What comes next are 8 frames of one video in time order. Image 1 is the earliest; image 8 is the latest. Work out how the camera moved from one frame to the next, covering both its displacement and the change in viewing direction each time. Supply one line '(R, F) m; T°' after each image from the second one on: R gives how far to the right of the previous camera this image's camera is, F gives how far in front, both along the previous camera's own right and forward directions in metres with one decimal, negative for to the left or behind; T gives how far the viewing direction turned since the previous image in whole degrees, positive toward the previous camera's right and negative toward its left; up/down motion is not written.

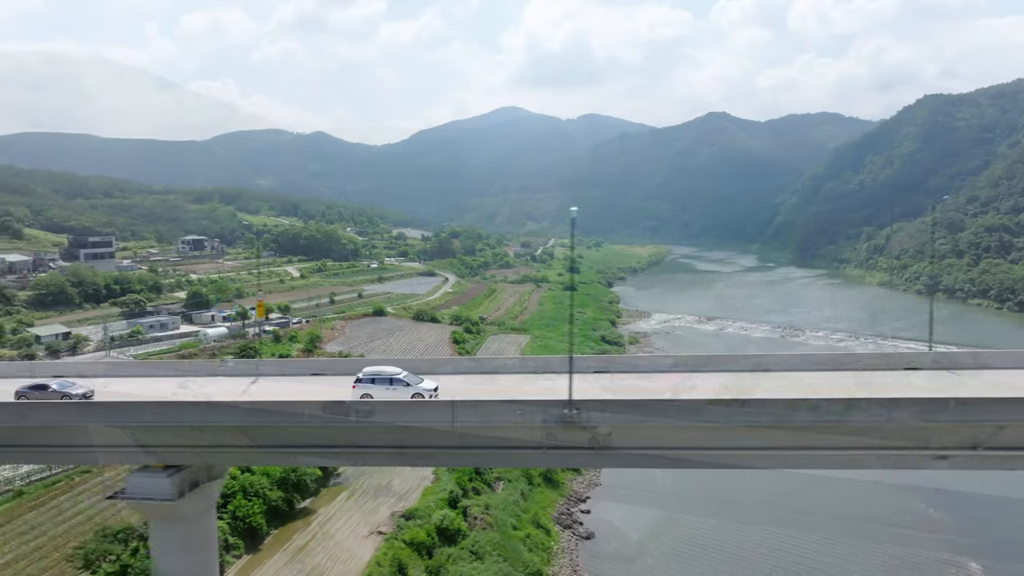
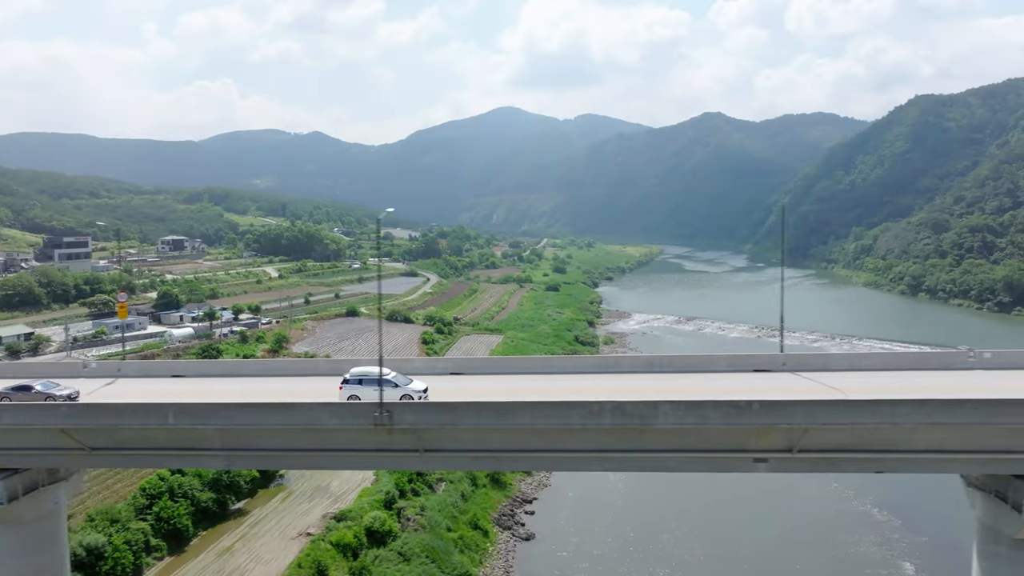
(+1.8, 0.0) m; 0°
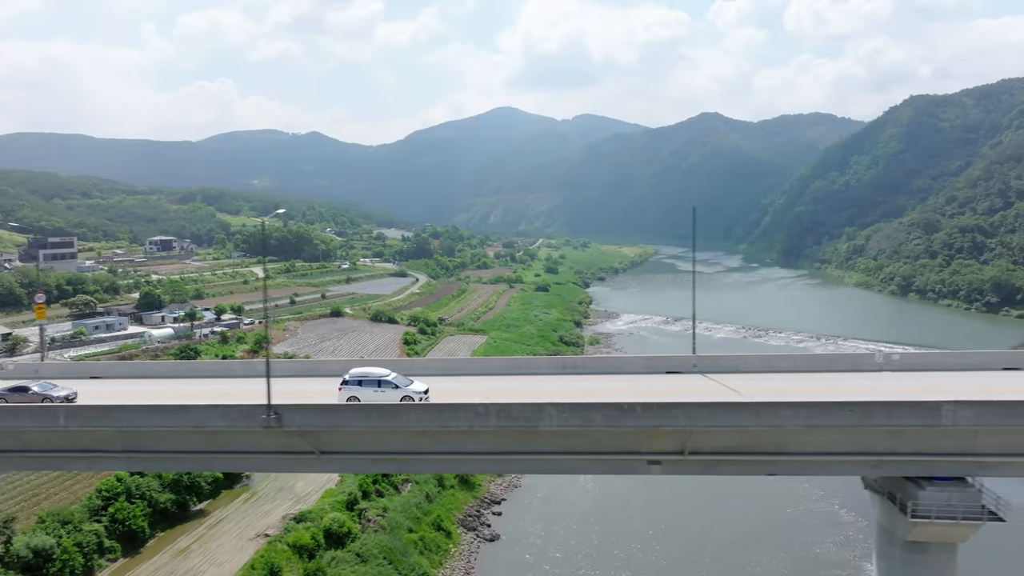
(+1.1, 0.0) m; 0°
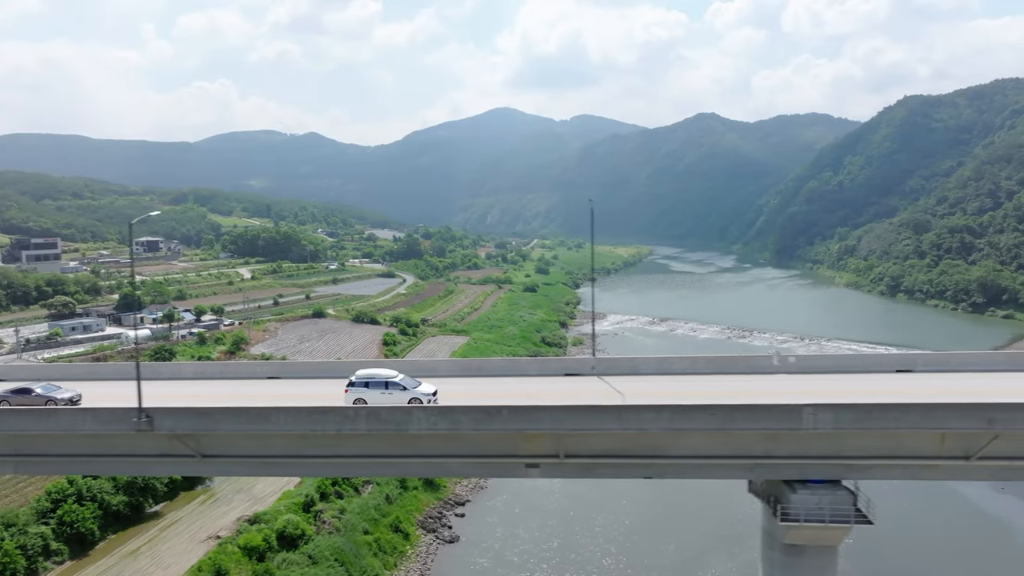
(+1.2, 0.0) m; 0°
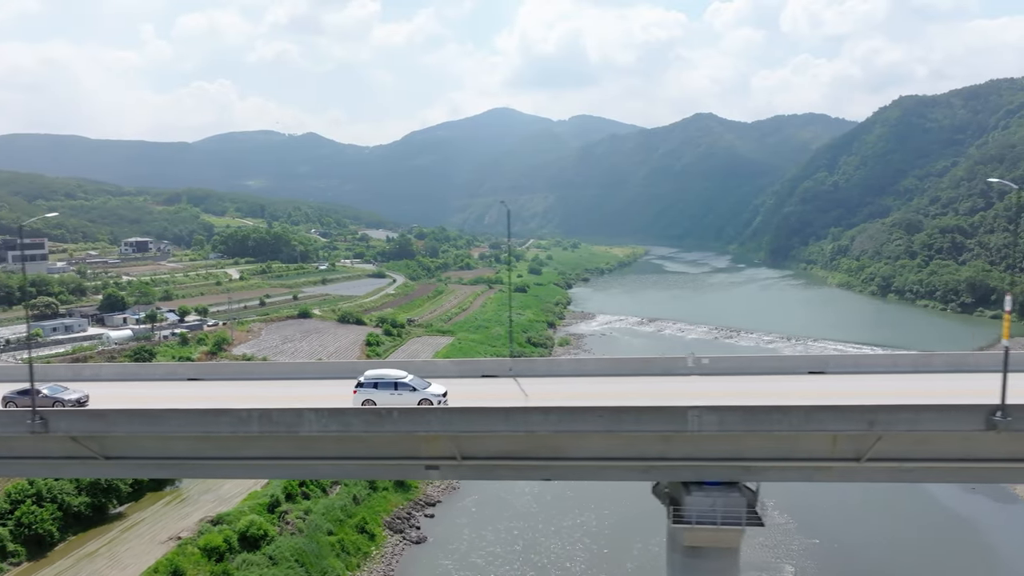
(+1.0, 0.0) m; 0°
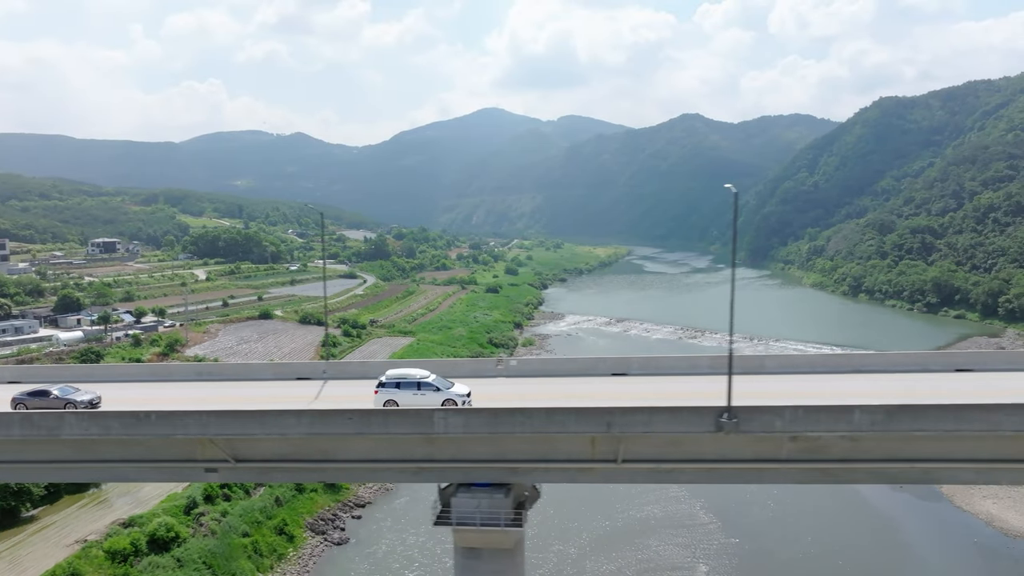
(+2.1, -0.1) m; +1°
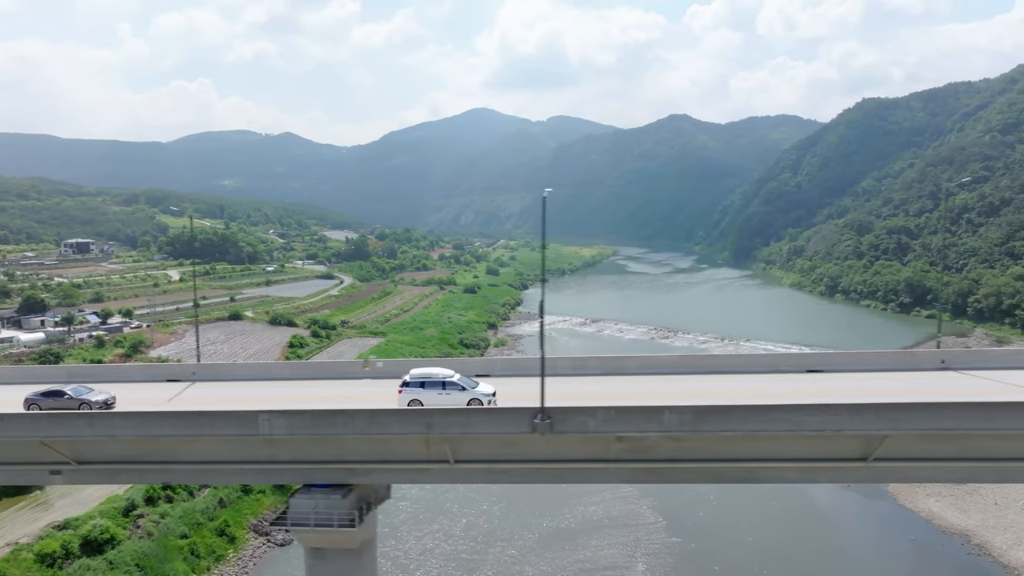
(+1.5, -0.1) m; +1°
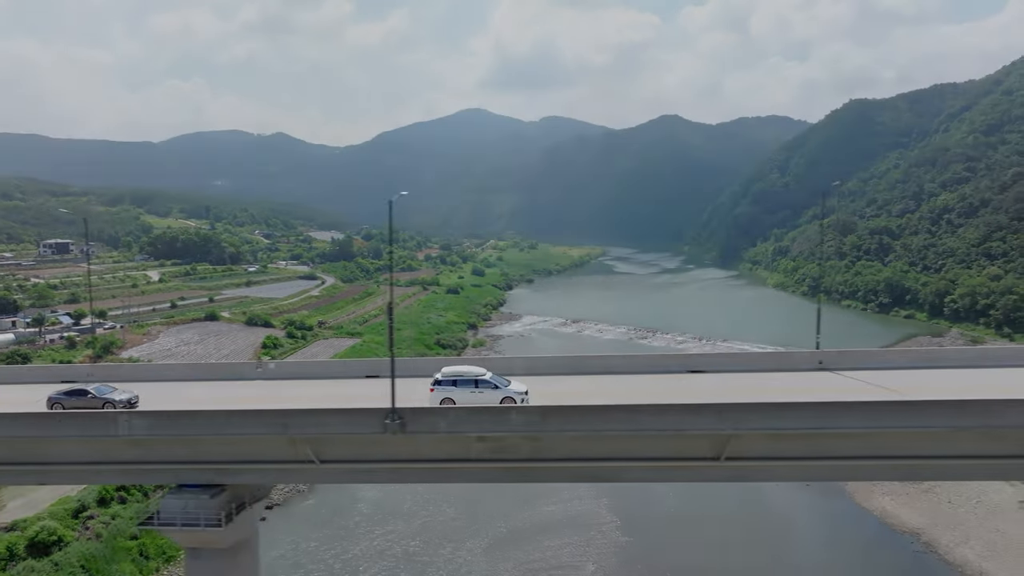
(+1.2, -0.1) m; 0°
